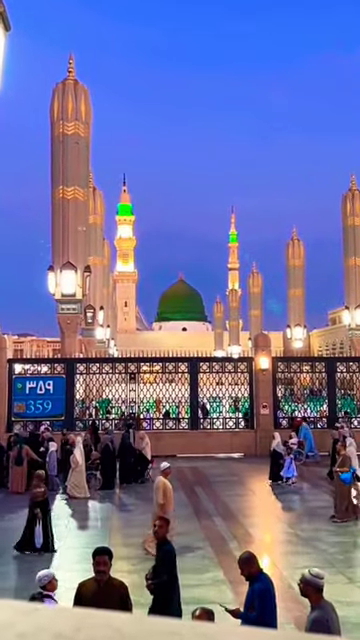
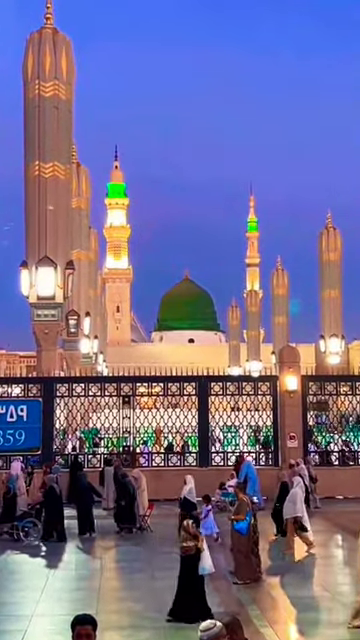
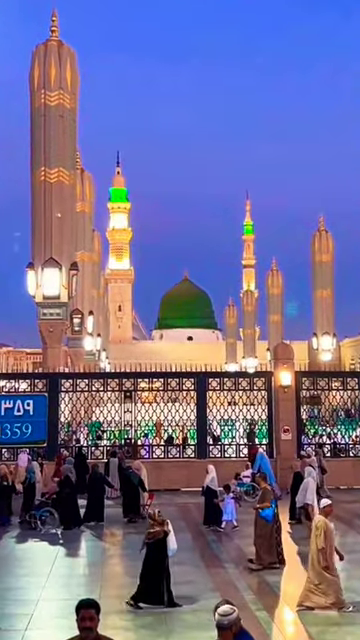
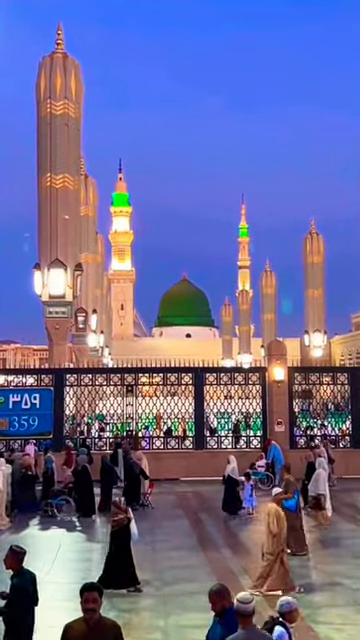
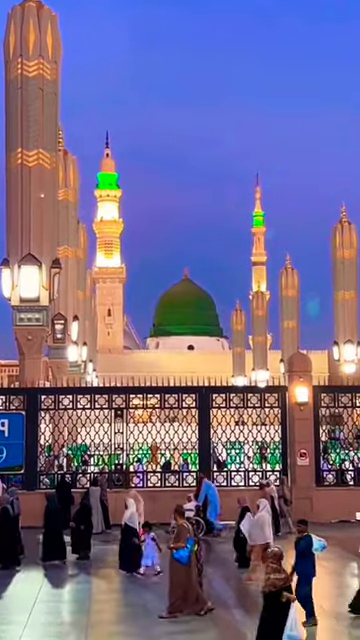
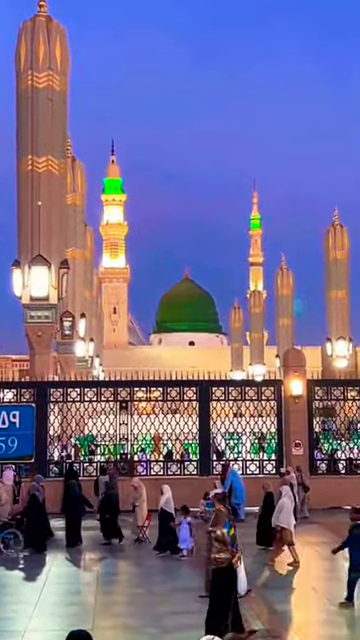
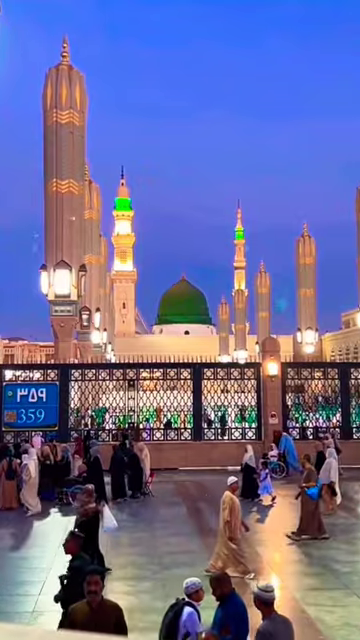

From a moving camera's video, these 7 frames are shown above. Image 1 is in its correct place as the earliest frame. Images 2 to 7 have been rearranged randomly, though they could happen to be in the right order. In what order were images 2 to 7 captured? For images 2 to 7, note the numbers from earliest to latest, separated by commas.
7, 4, 3, 2, 6, 5
